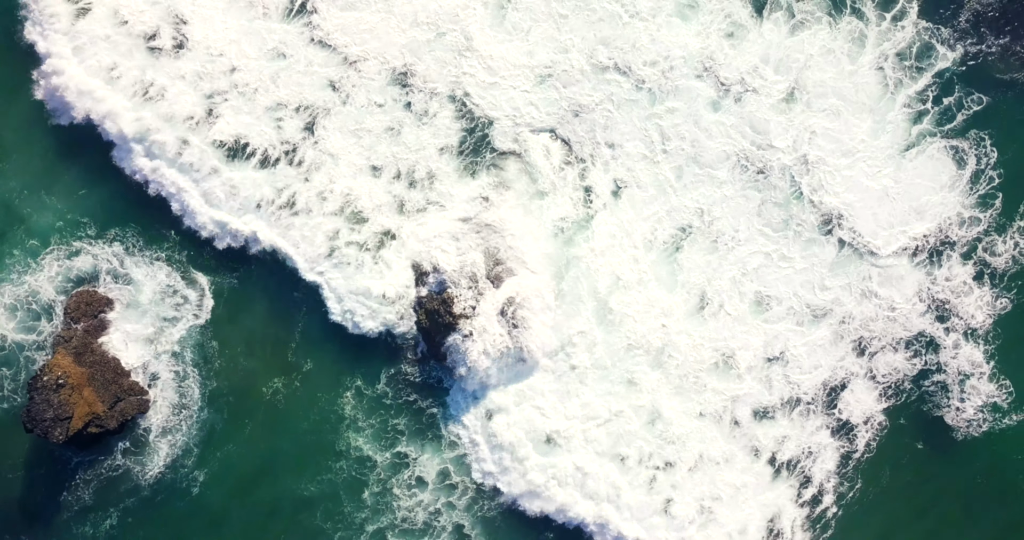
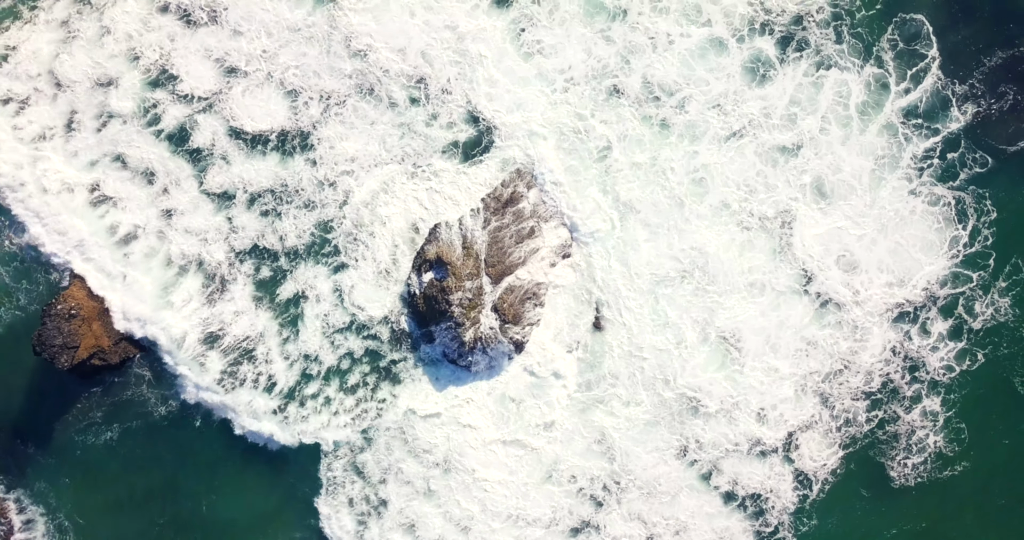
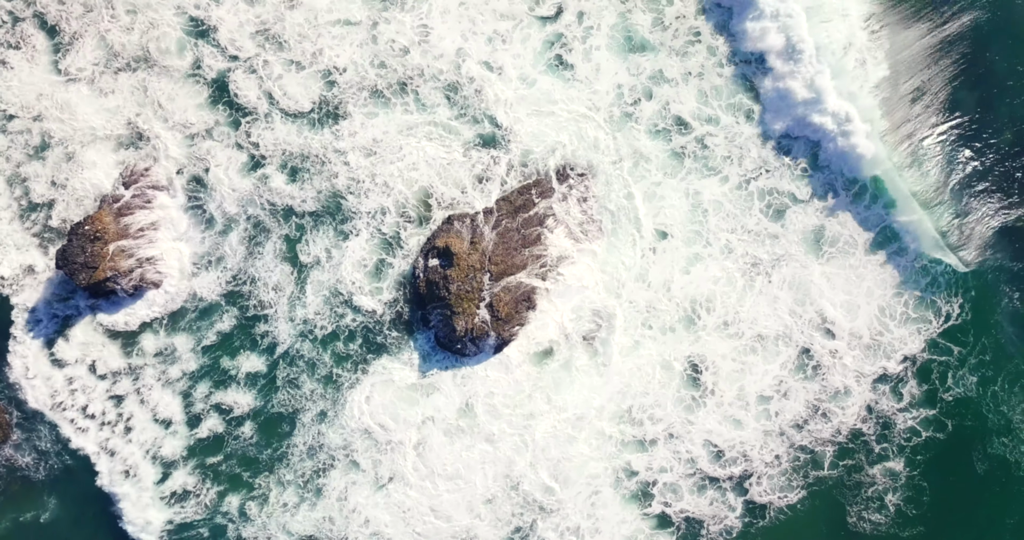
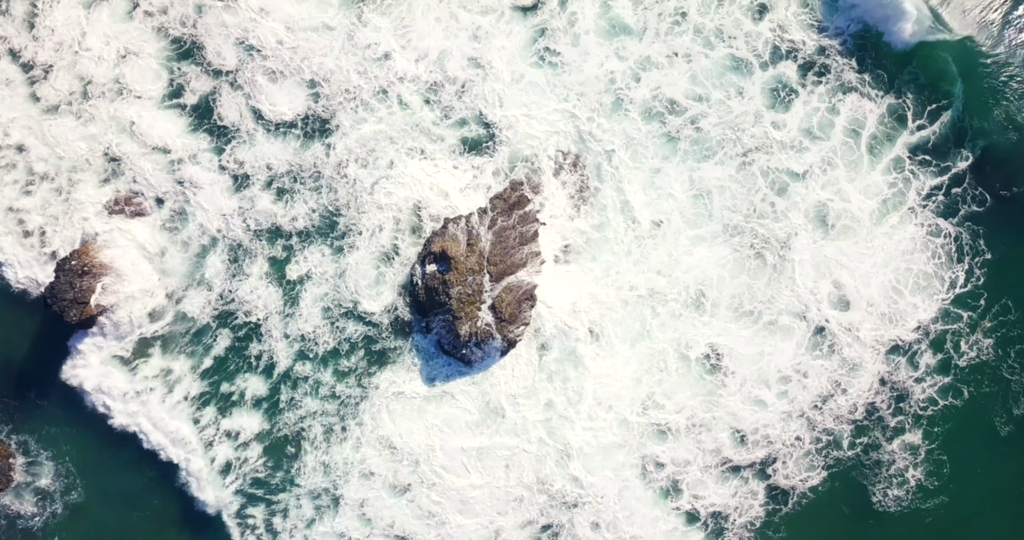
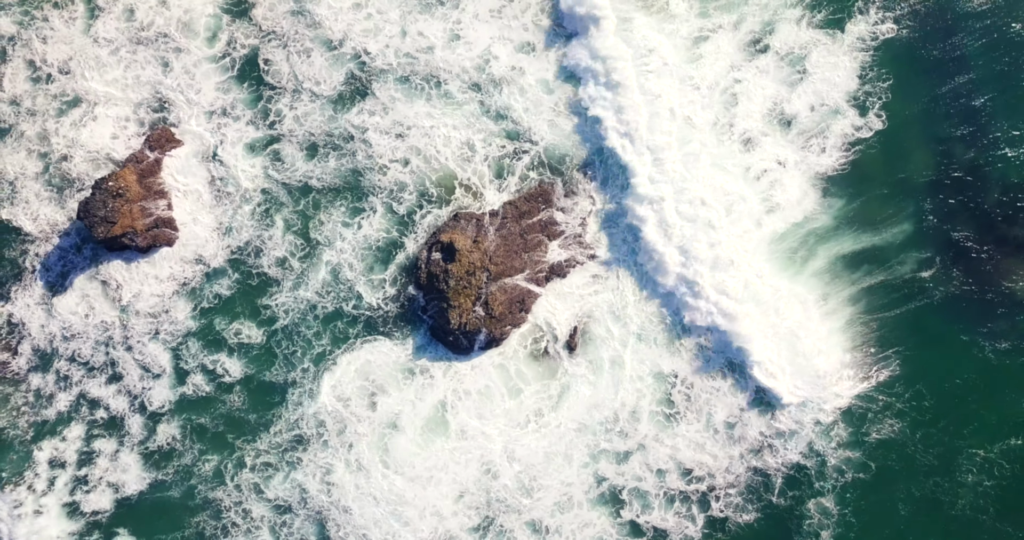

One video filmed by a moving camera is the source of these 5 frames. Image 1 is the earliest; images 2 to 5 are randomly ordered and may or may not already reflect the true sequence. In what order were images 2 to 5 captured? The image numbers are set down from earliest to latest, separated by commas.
2, 4, 3, 5
